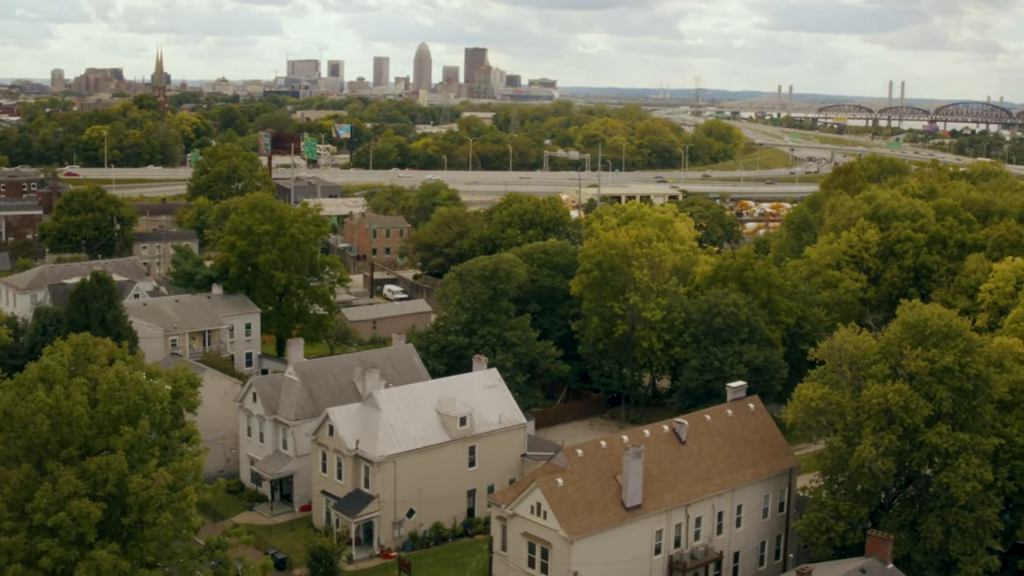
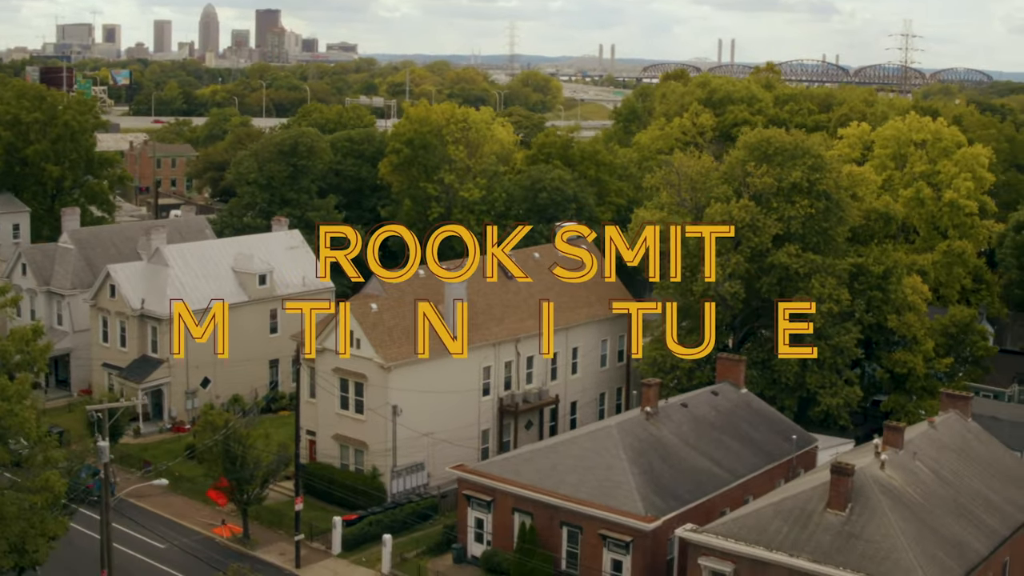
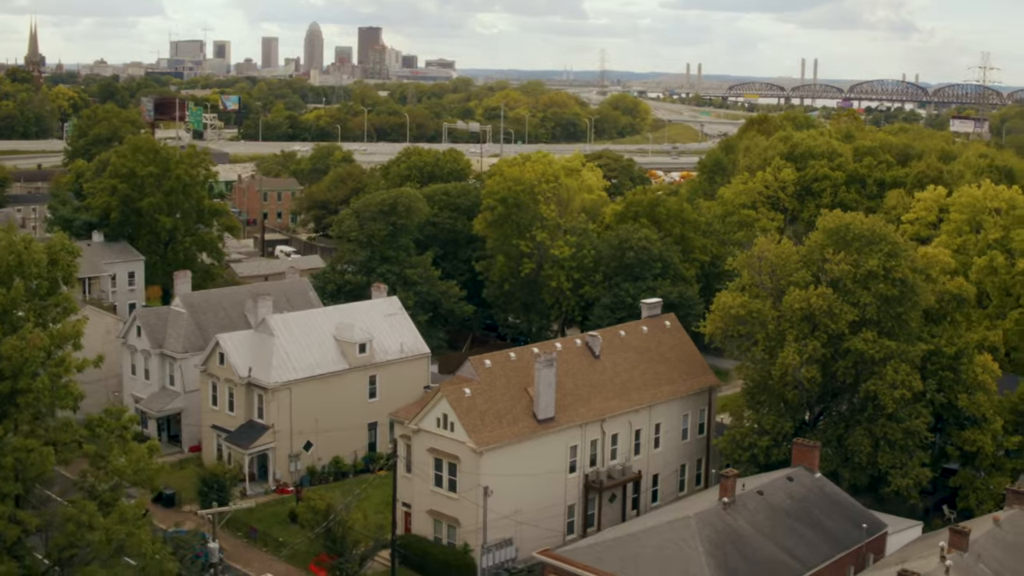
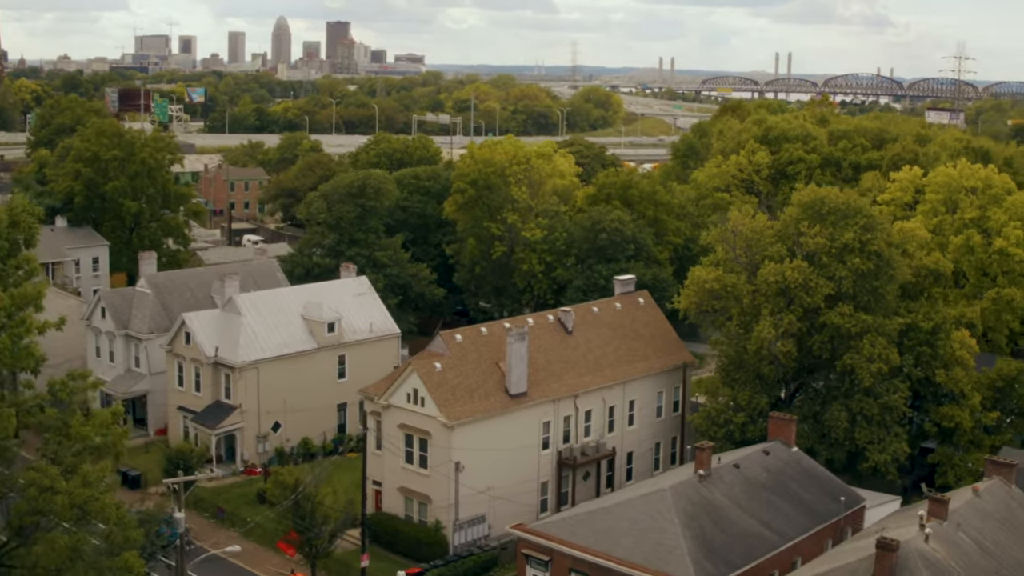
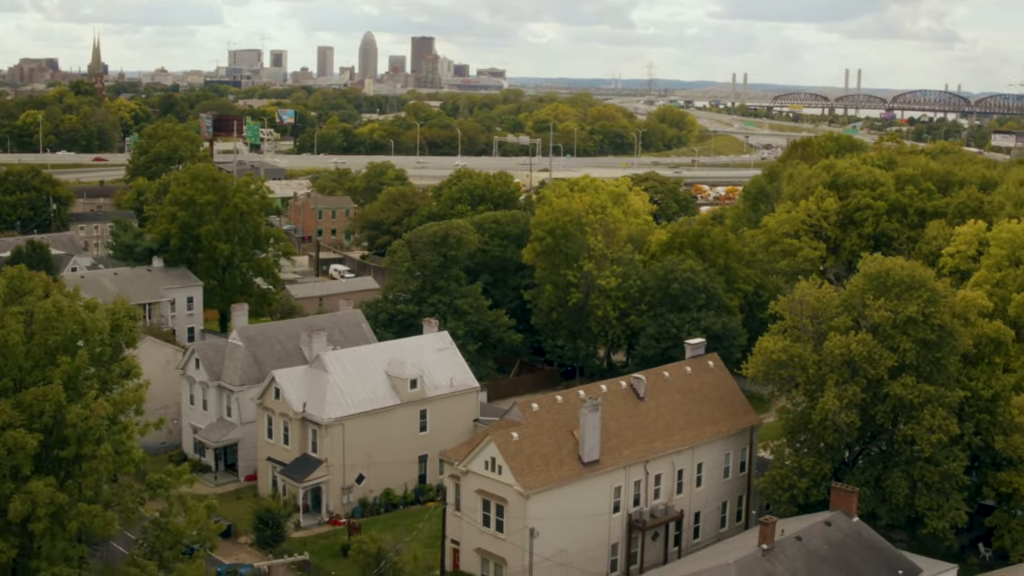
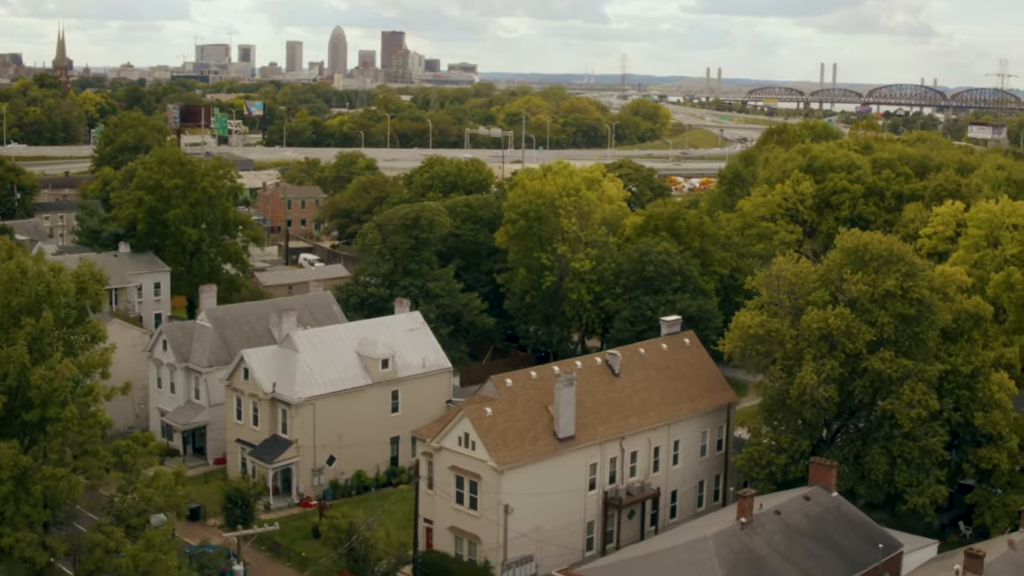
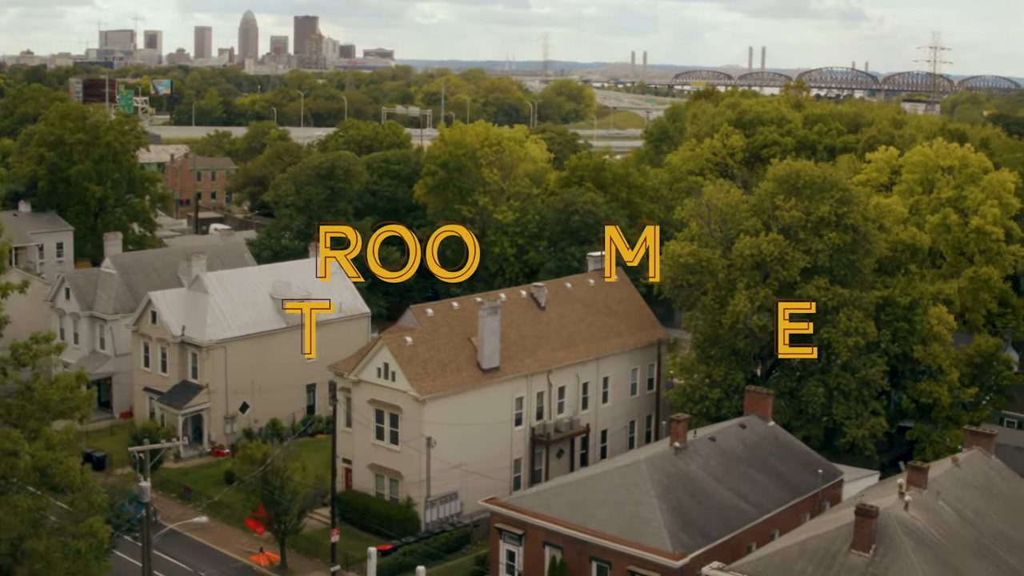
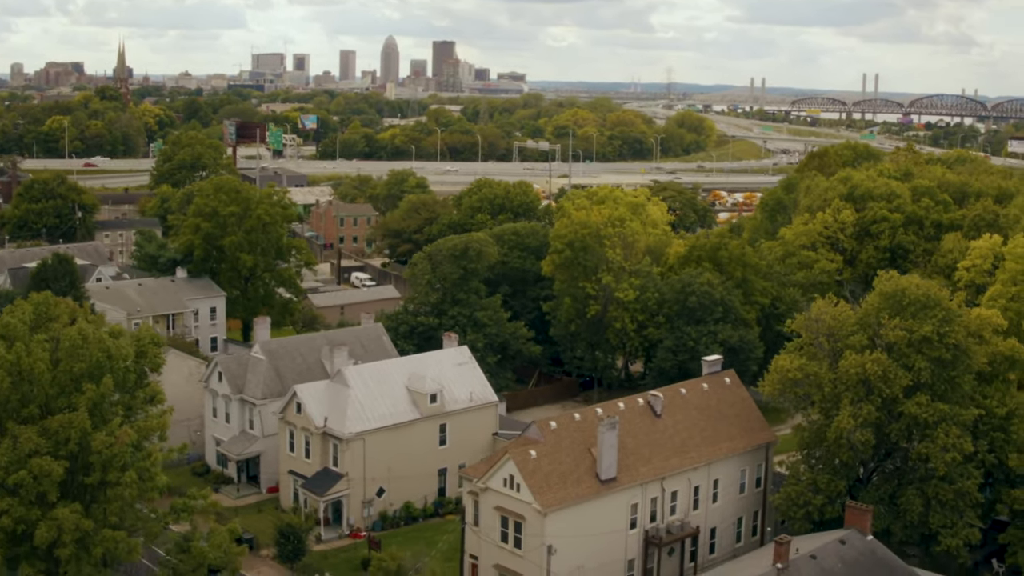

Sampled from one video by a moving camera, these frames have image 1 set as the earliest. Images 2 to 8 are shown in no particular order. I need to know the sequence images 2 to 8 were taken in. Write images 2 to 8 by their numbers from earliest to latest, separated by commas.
8, 5, 6, 3, 4, 7, 2
